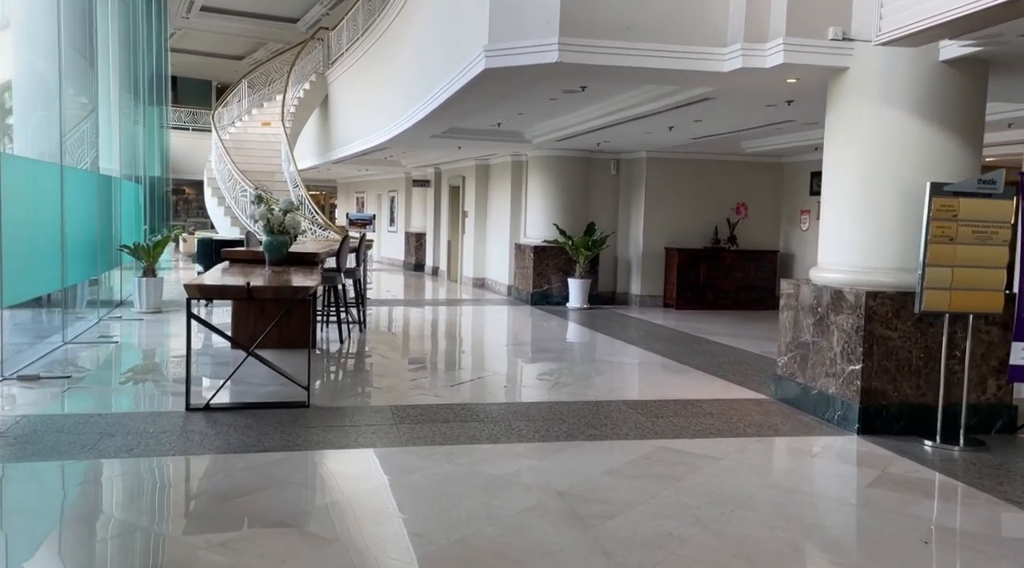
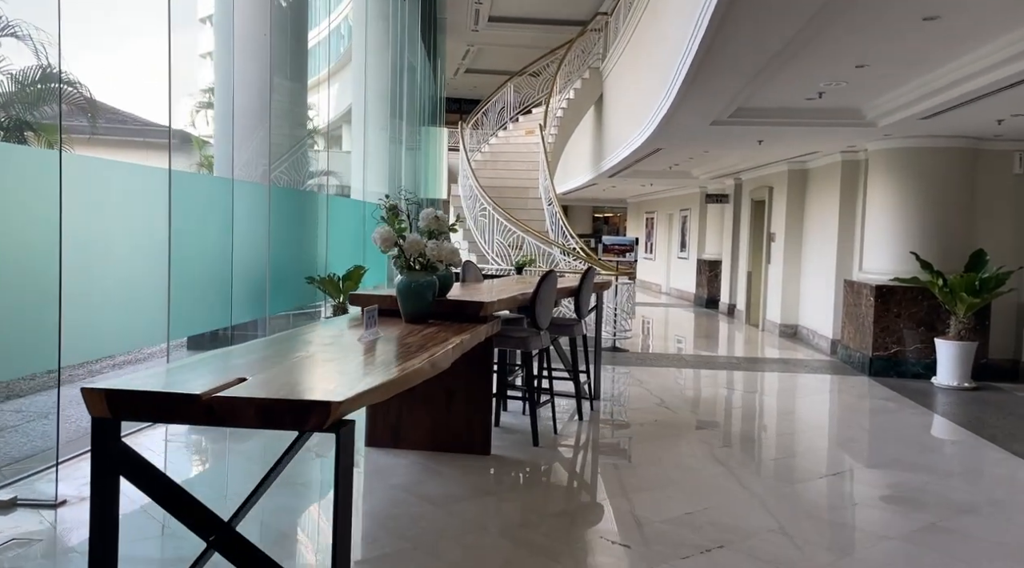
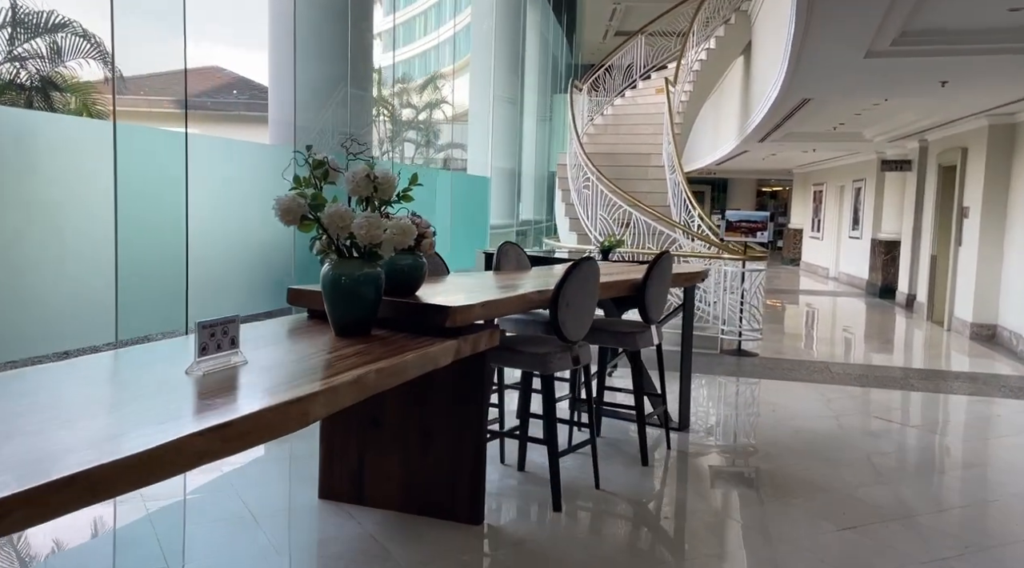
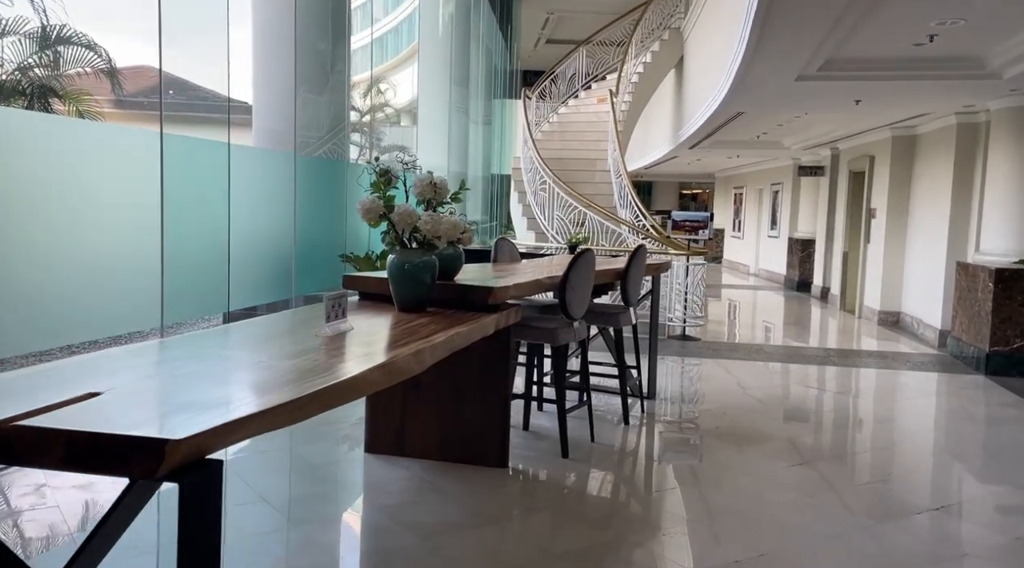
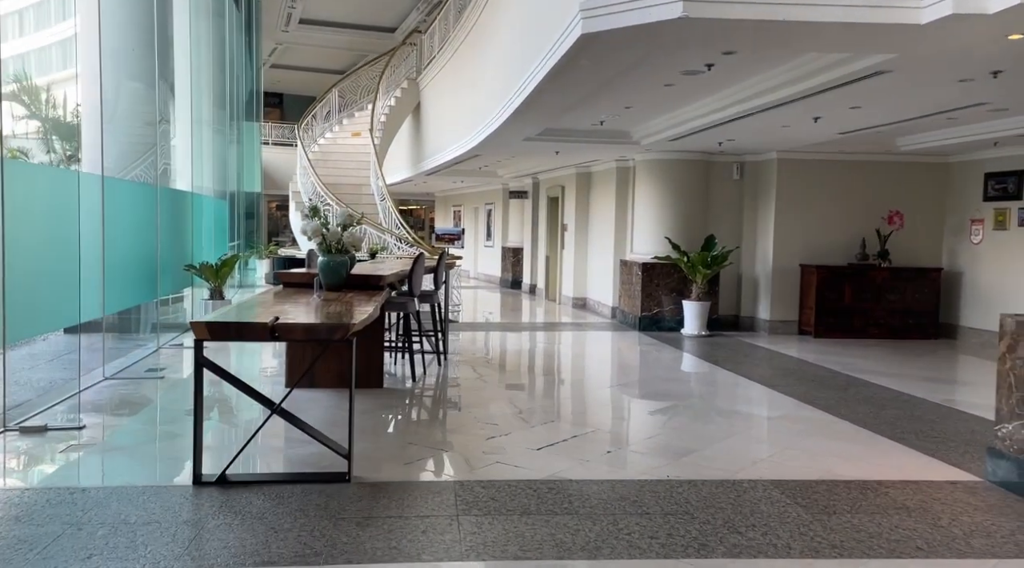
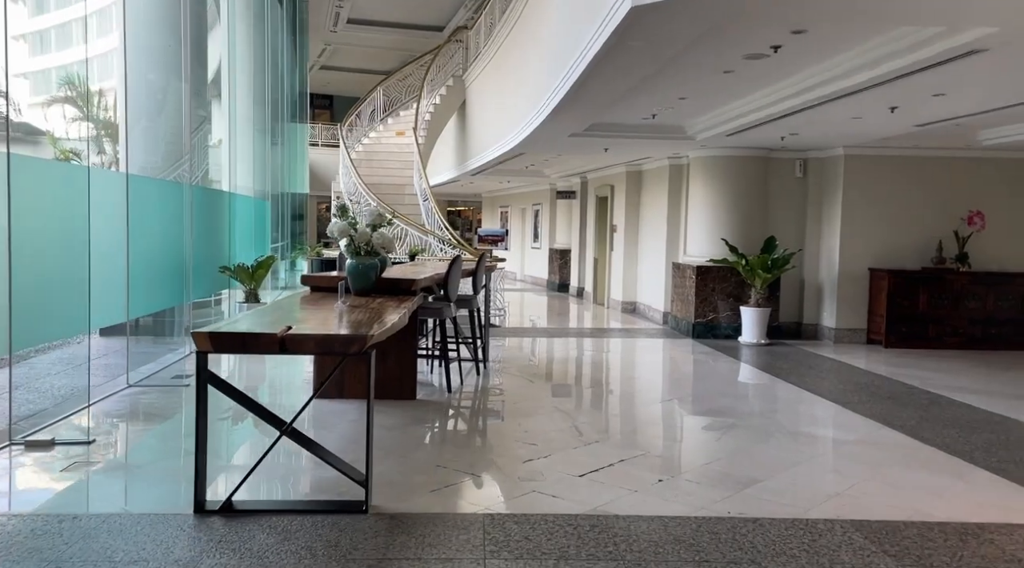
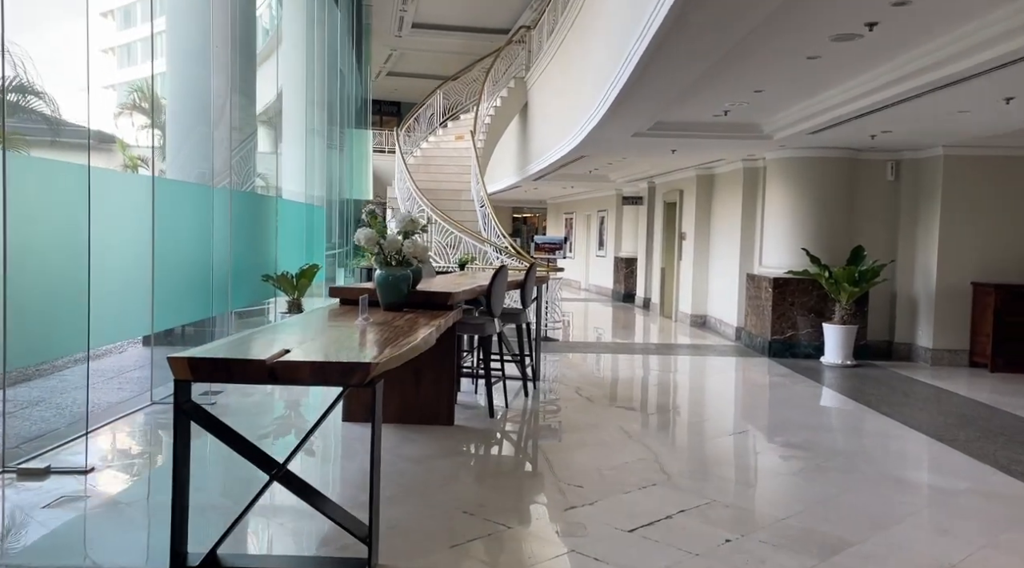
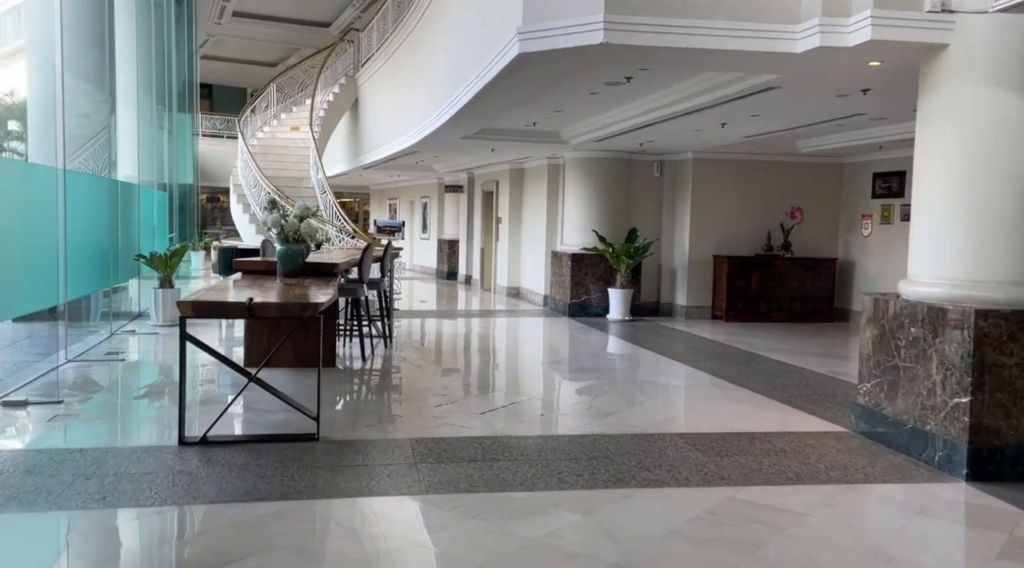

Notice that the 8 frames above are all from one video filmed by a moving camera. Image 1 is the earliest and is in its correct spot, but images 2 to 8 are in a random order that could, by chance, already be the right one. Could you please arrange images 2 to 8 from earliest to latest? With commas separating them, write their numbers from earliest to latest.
8, 5, 6, 7, 2, 4, 3
